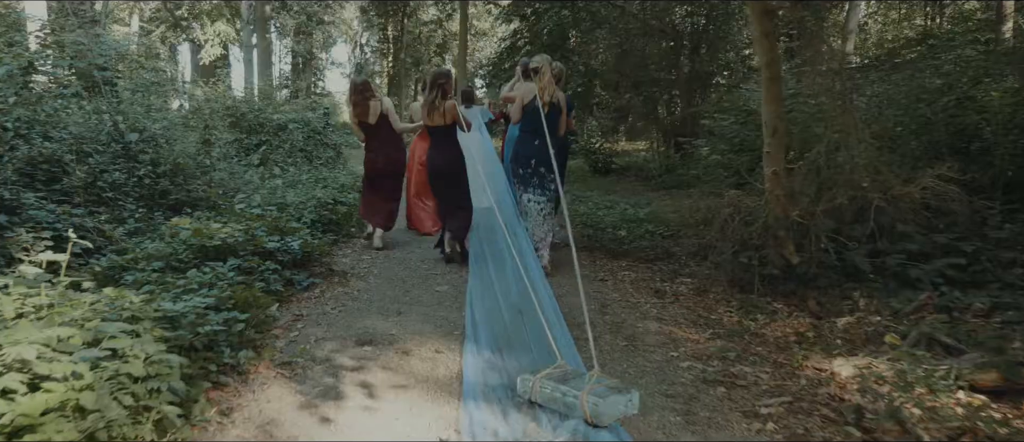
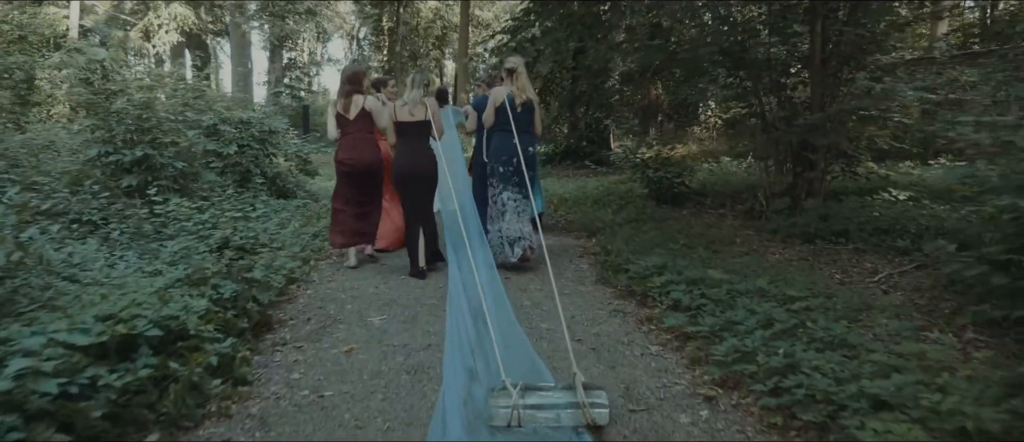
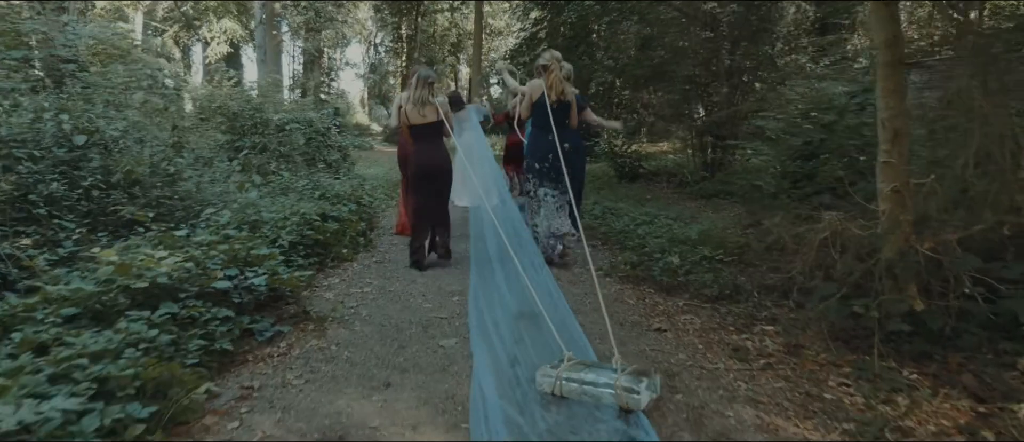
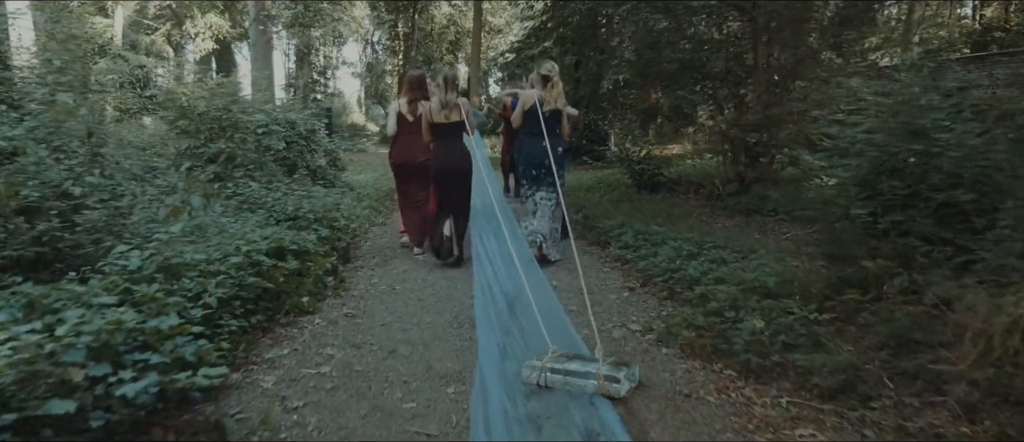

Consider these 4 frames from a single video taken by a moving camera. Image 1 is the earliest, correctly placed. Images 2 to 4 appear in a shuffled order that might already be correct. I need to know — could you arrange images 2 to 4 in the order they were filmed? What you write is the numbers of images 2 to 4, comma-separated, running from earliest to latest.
3, 4, 2
